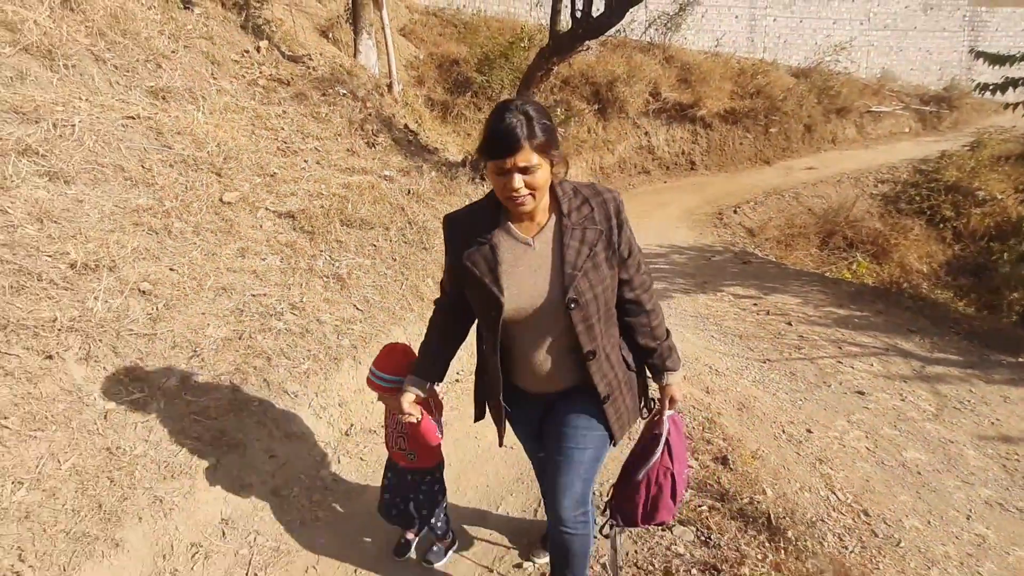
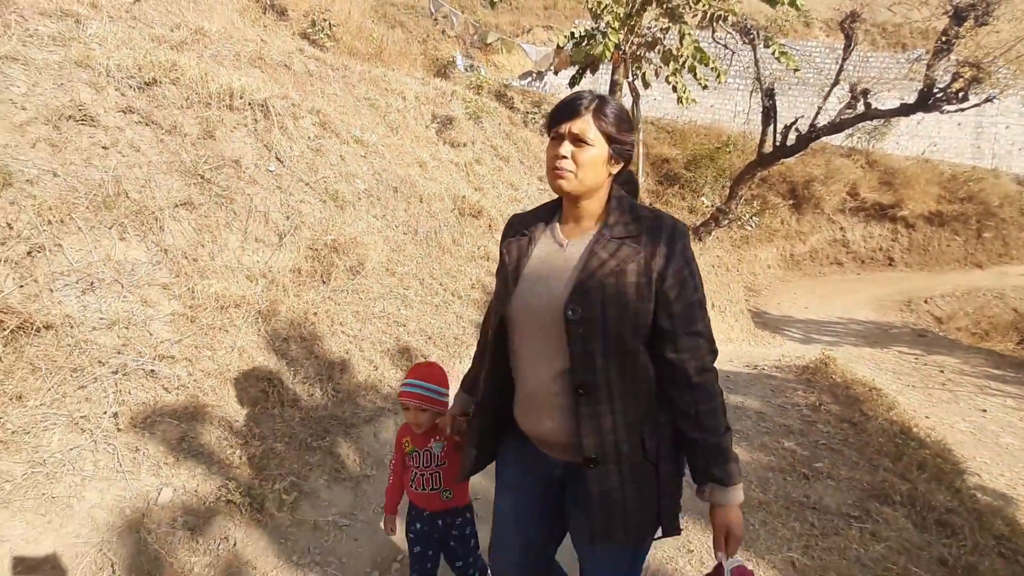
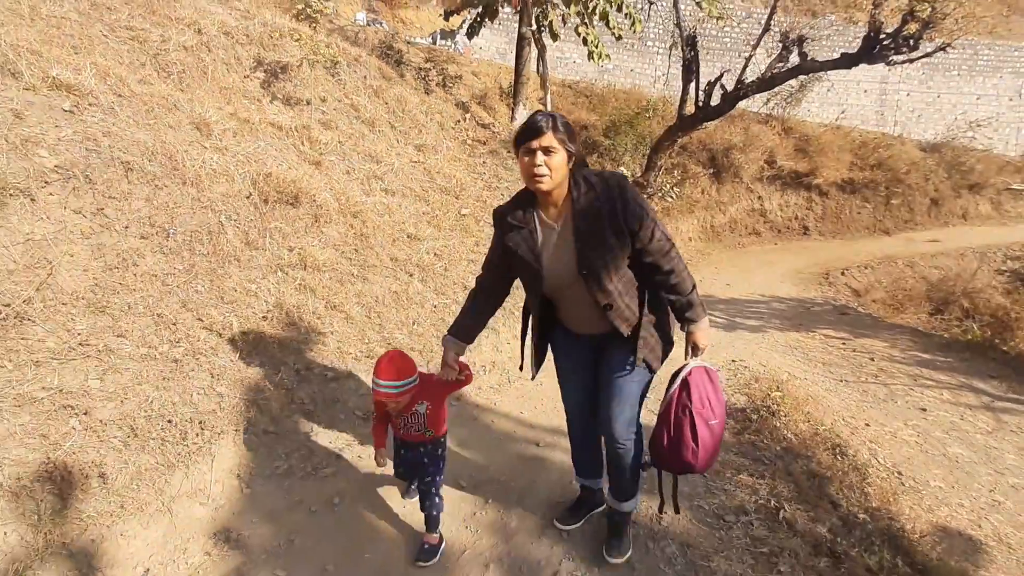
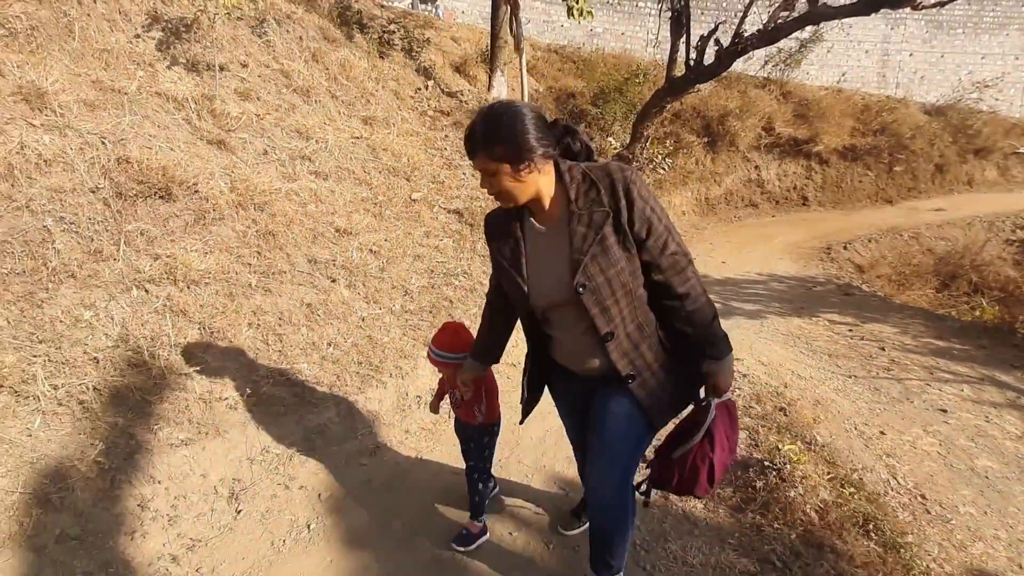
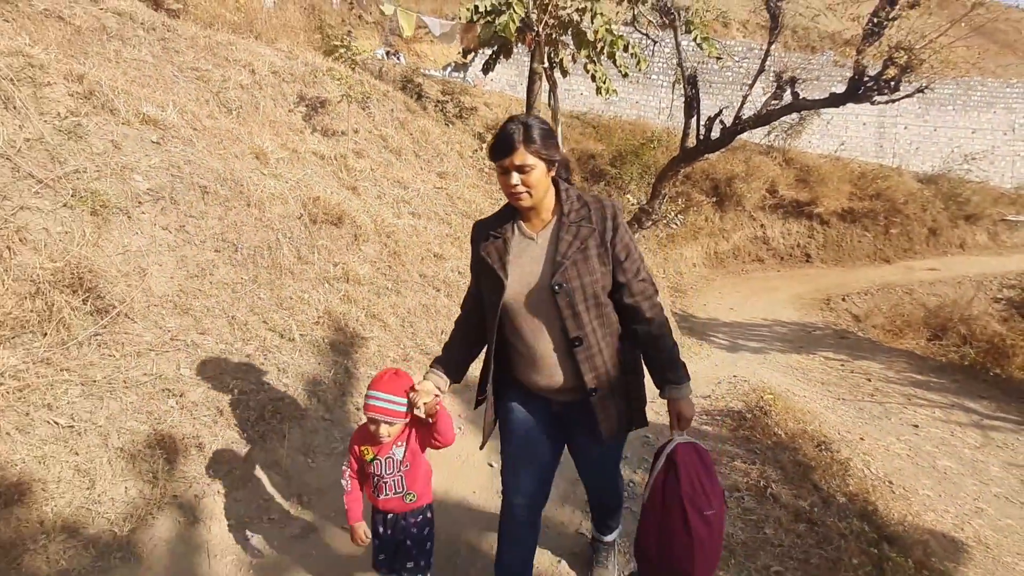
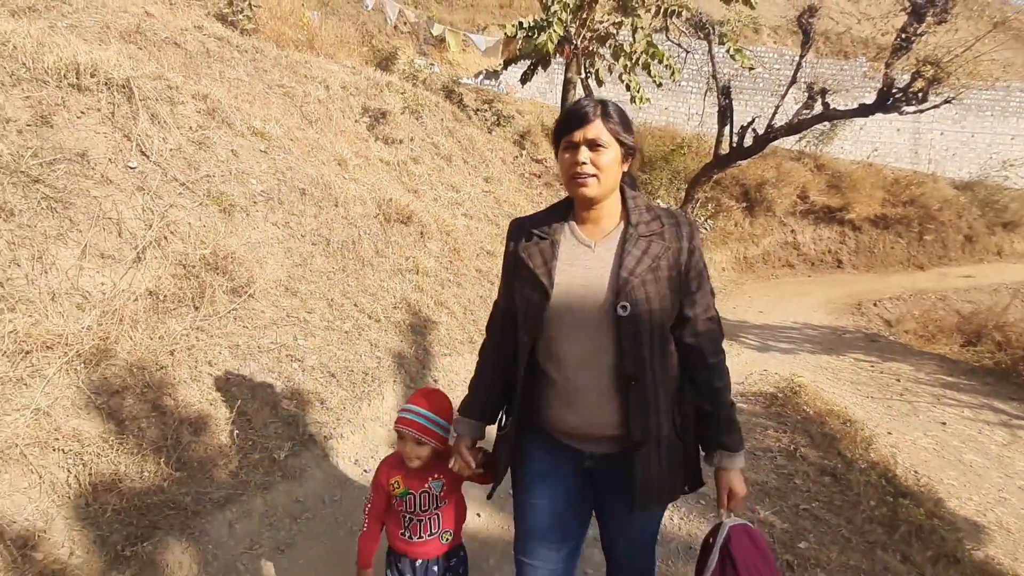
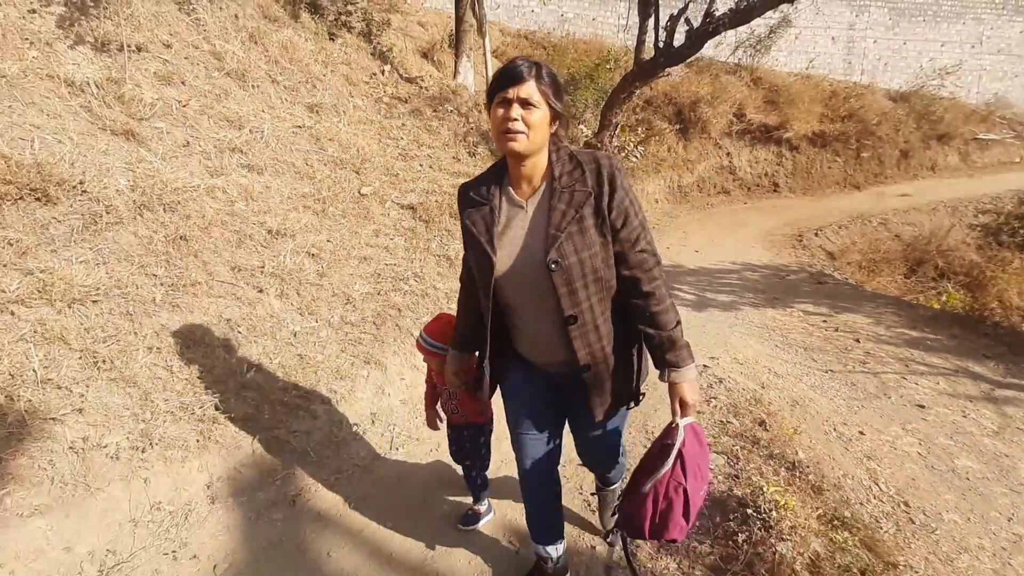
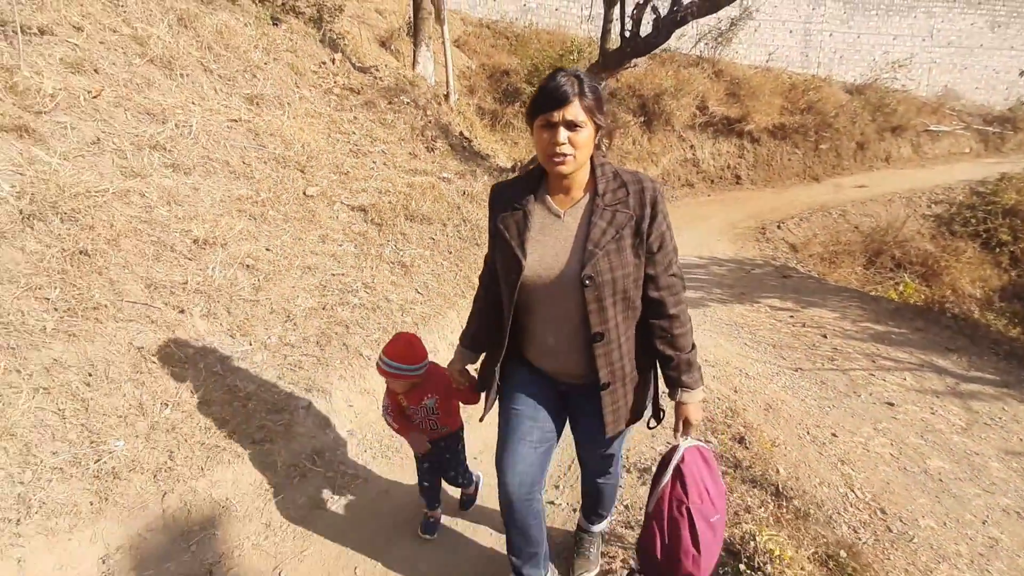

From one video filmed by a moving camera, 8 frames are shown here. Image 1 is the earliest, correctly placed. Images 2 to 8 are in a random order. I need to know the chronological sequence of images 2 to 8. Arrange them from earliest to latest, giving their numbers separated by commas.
8, 7, 4, 3, 5, 6, 2
